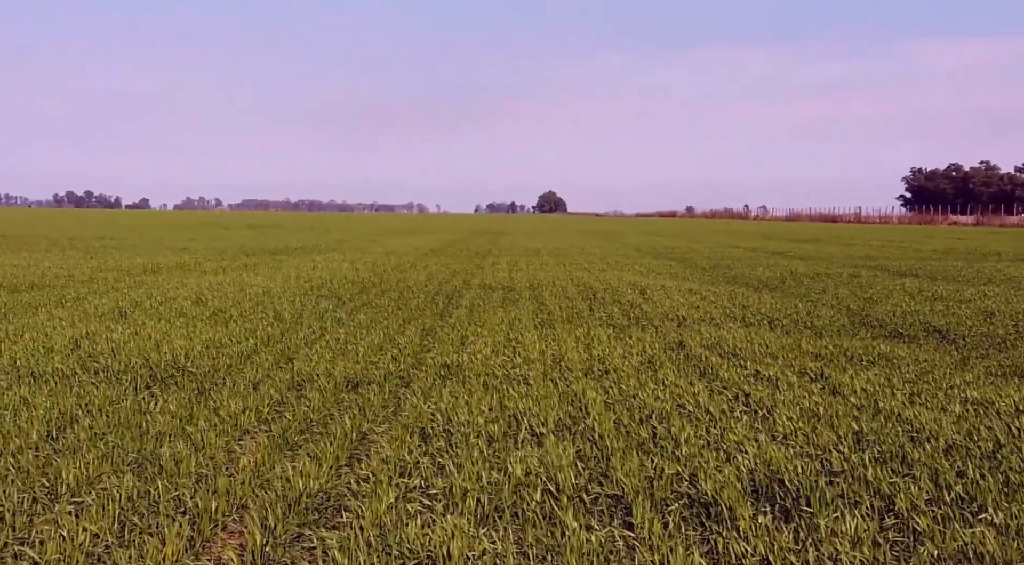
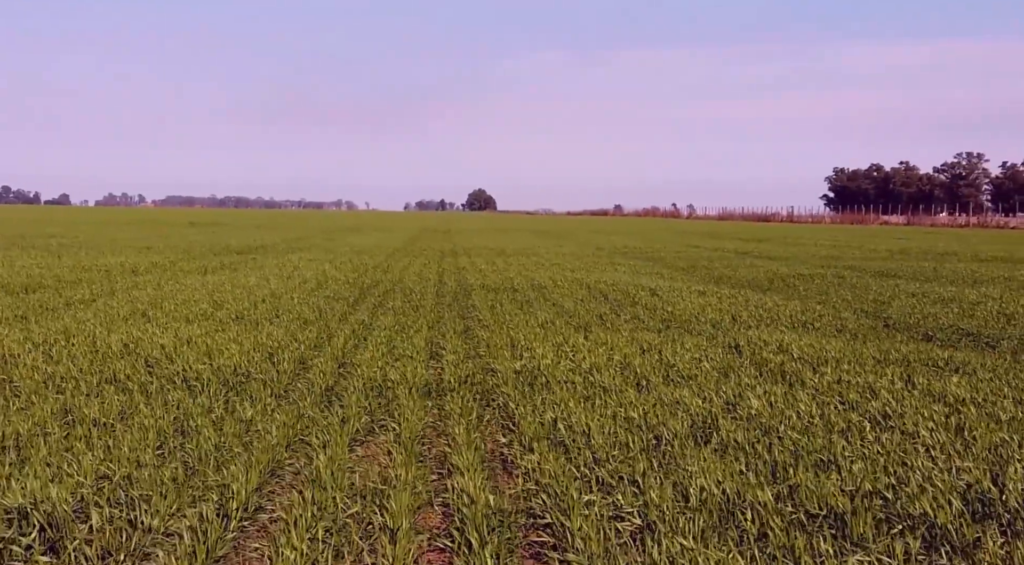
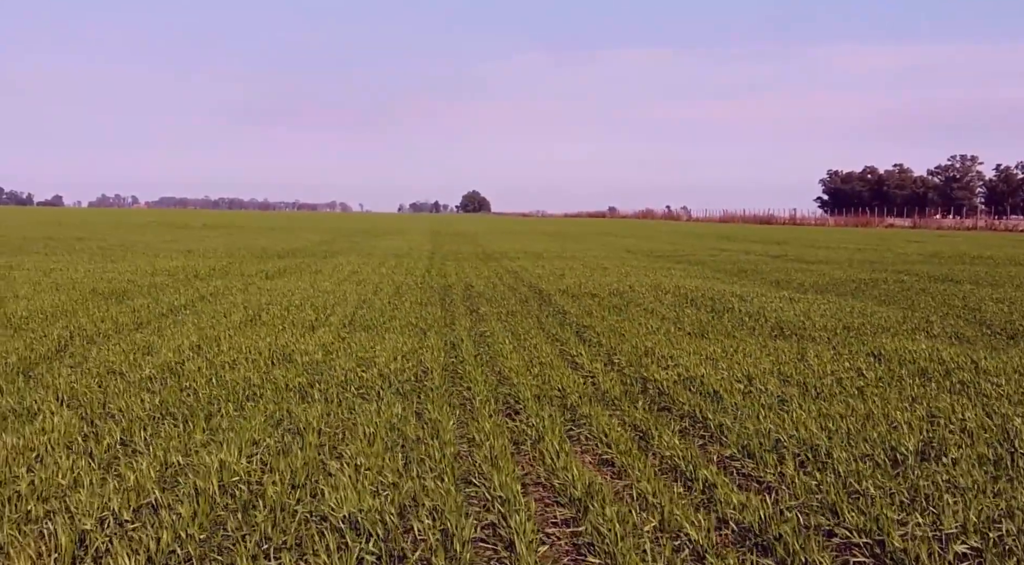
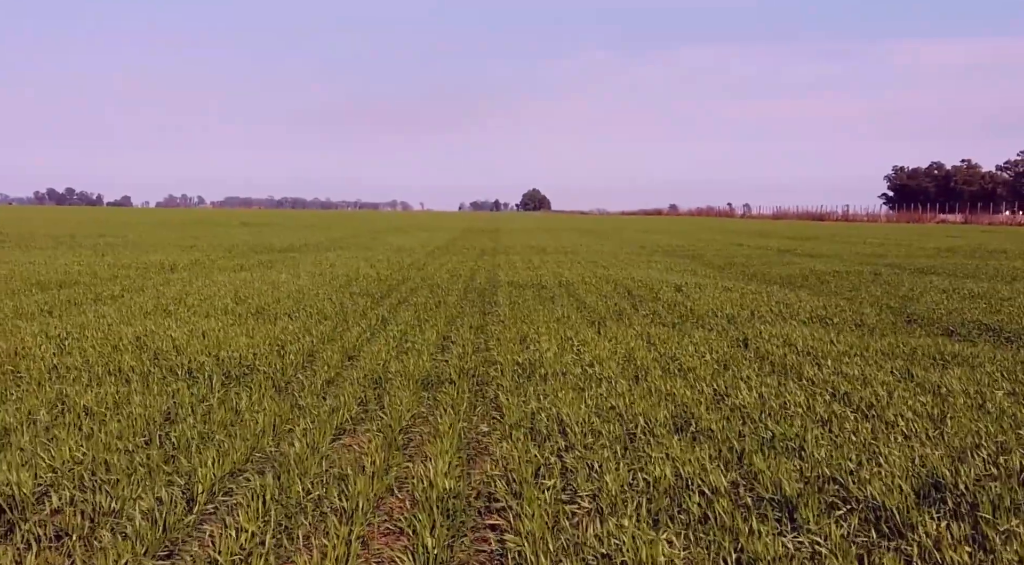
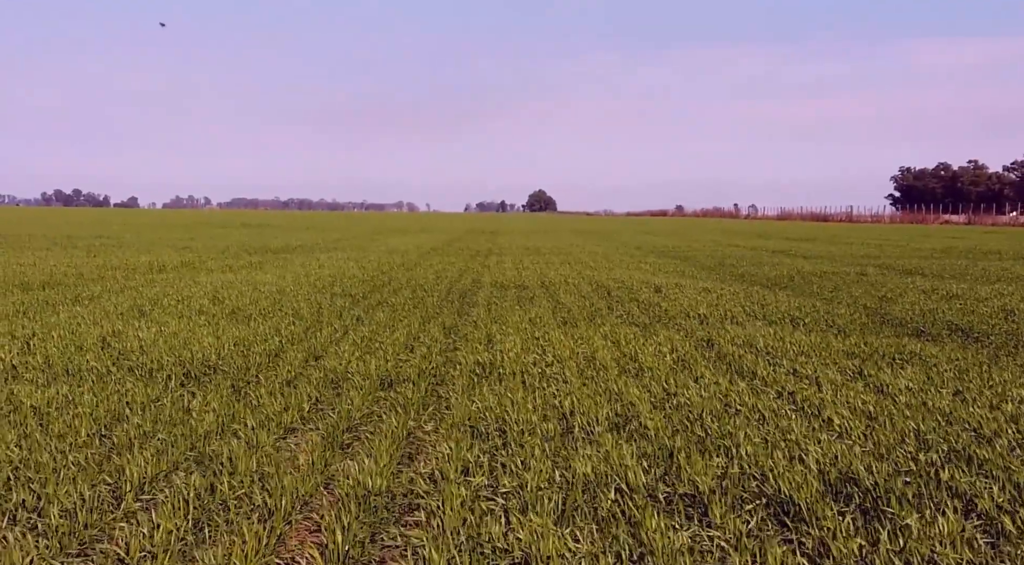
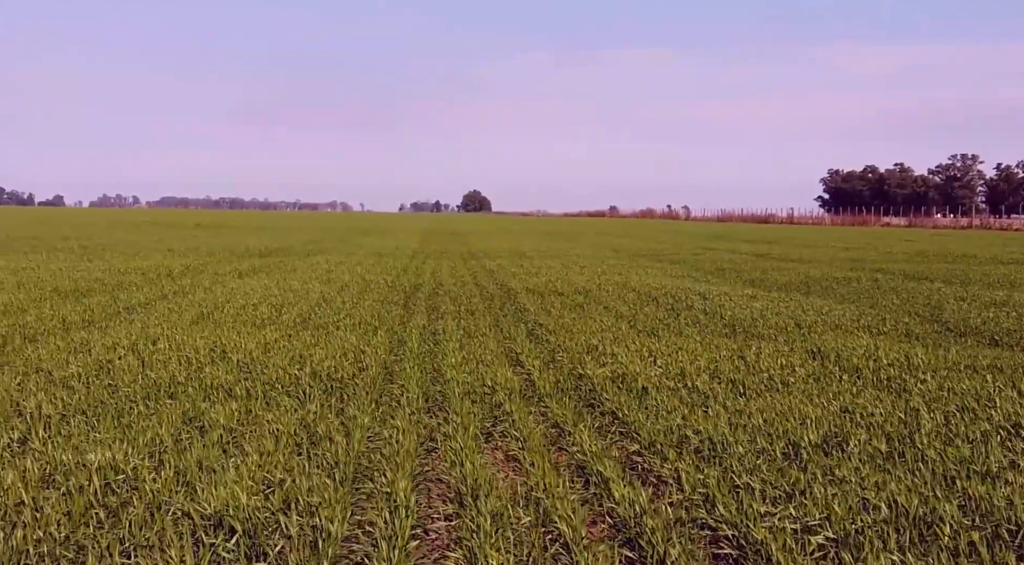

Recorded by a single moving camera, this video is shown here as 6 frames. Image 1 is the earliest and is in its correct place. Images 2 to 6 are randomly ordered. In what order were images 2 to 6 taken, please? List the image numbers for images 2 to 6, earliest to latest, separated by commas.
5, 4, 2, 6, 3
